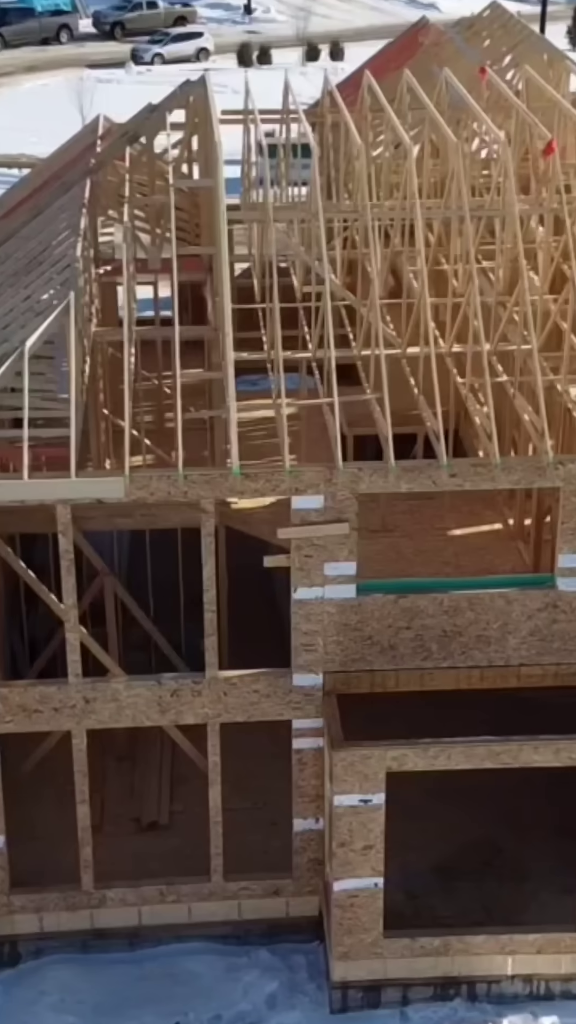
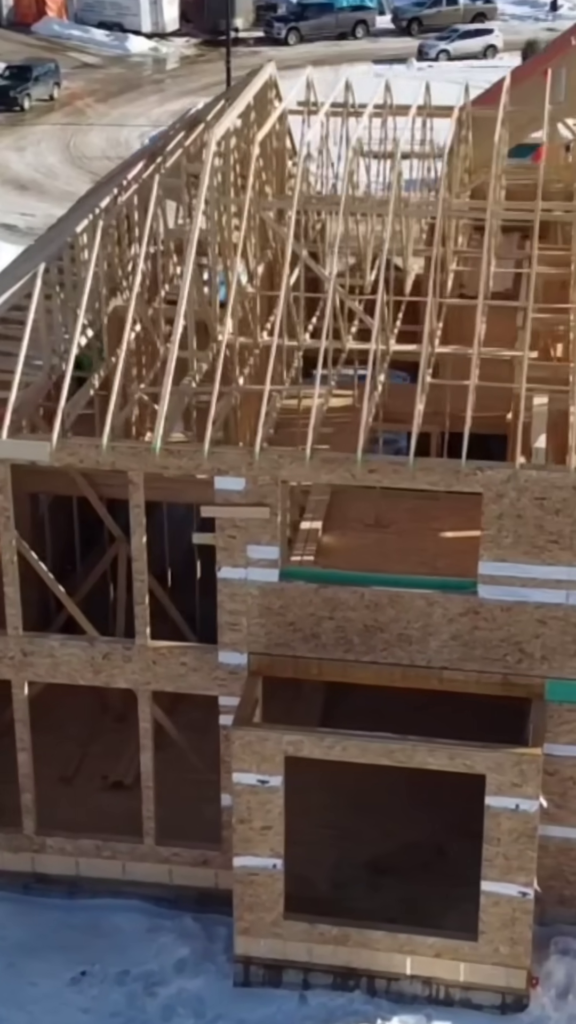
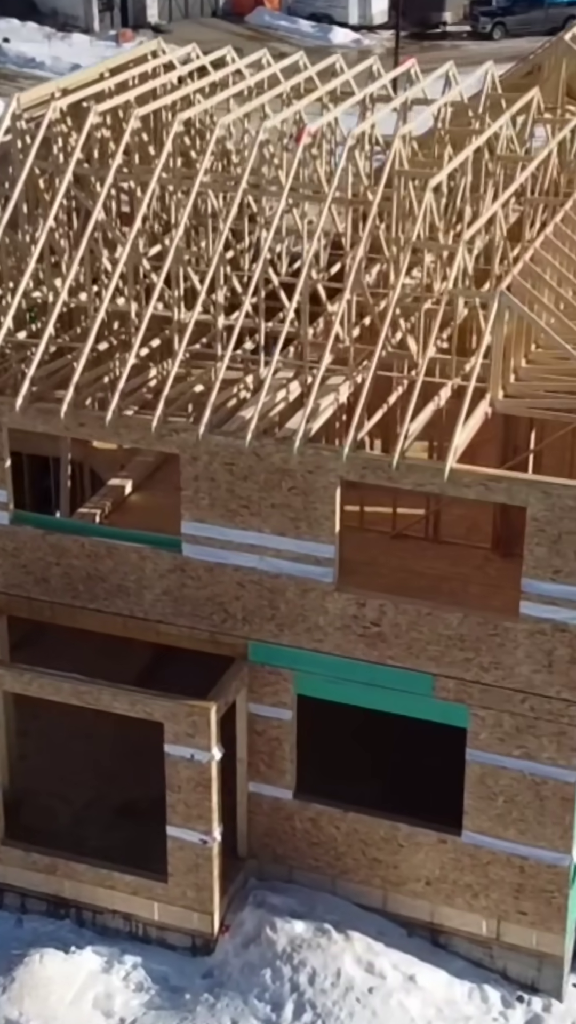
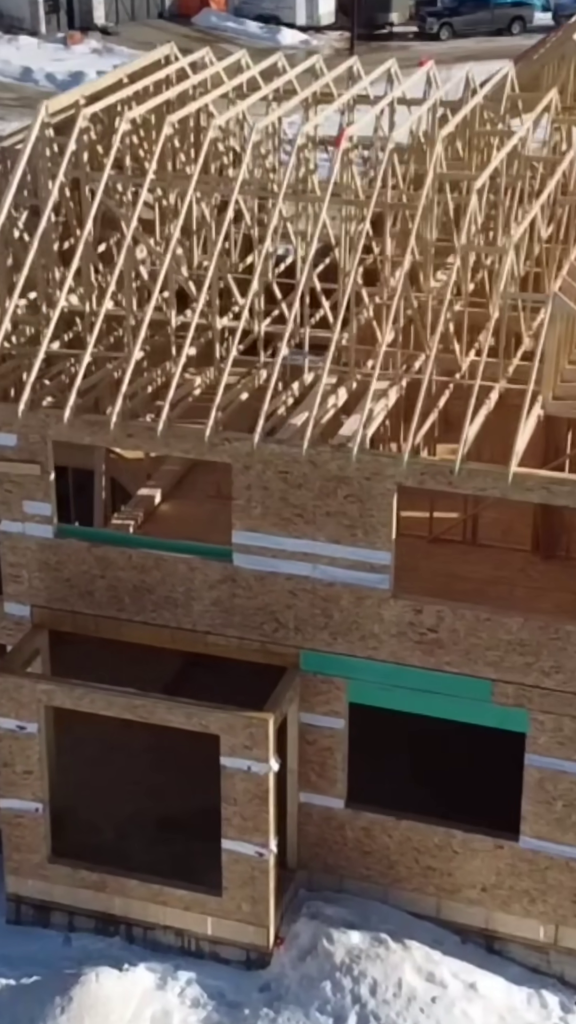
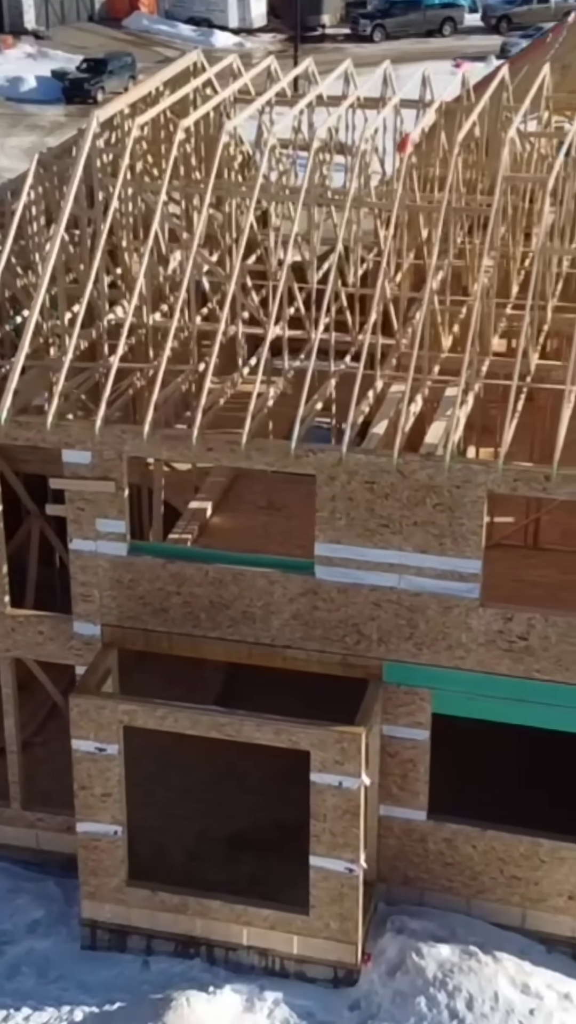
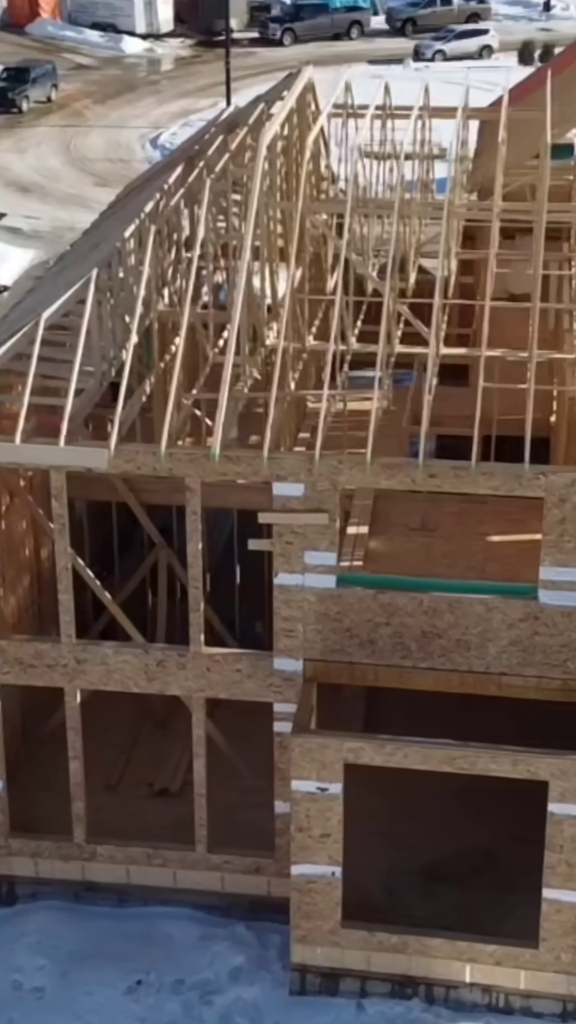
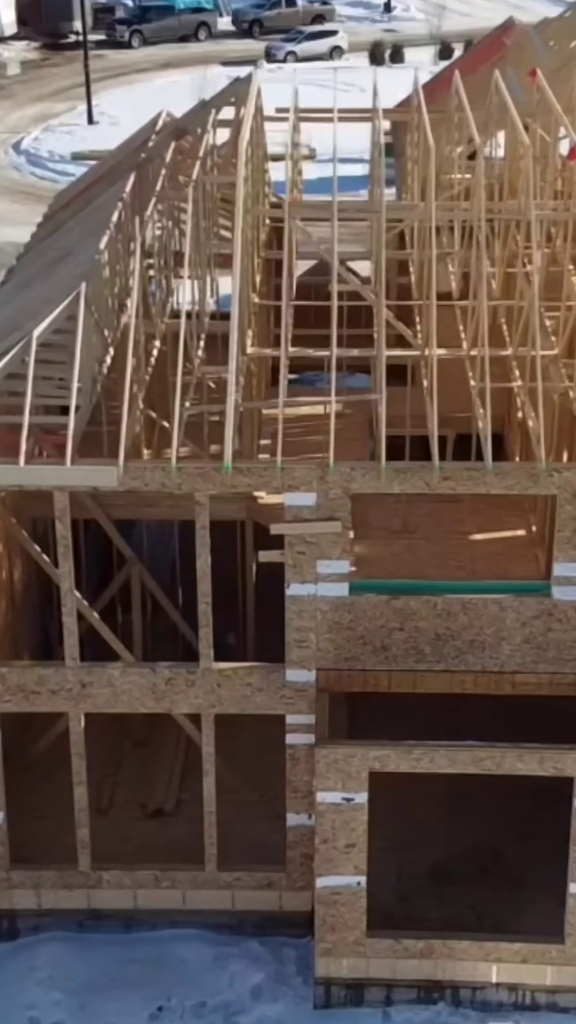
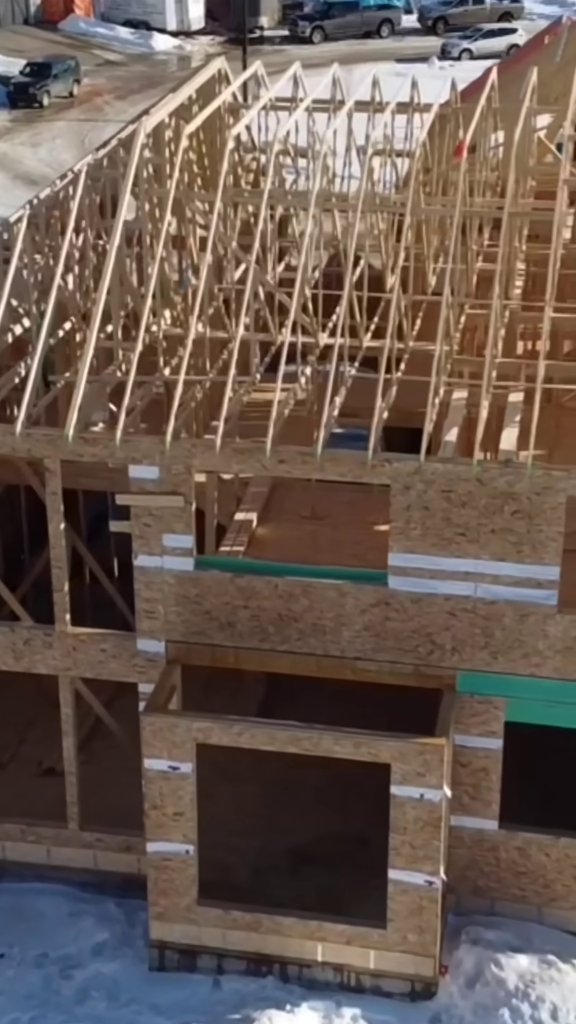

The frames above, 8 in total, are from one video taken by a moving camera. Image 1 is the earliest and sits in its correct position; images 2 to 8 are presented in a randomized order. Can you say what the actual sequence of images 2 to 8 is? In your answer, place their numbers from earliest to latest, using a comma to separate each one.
7, 6, 2, 8, 5, 4, 3
